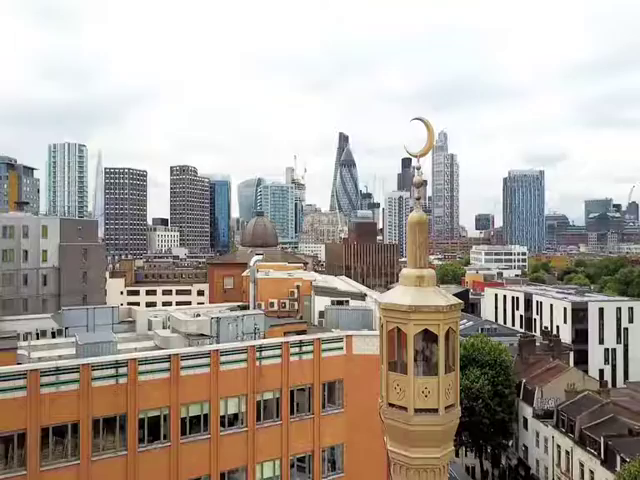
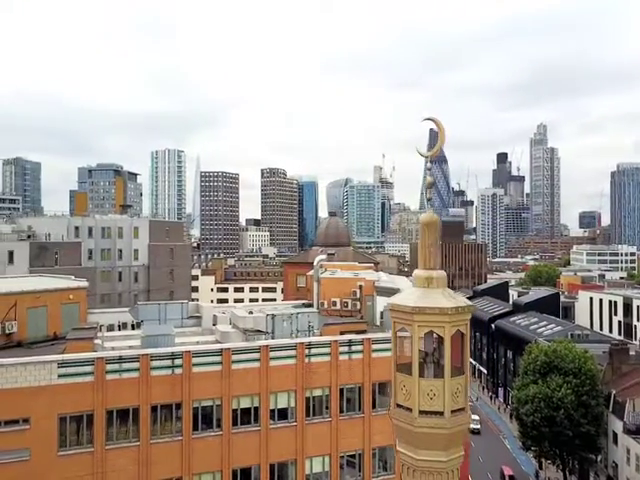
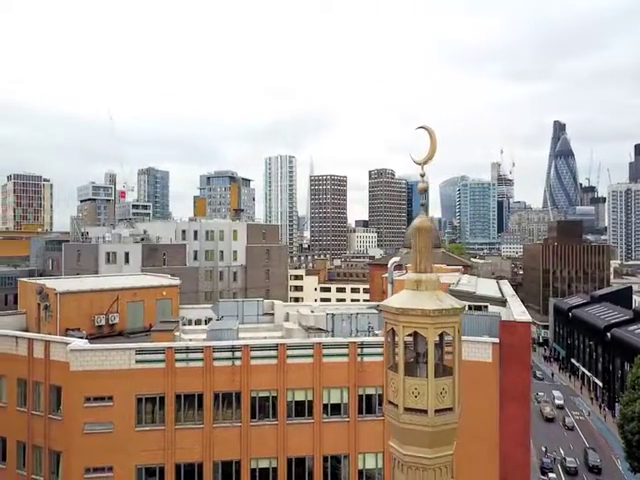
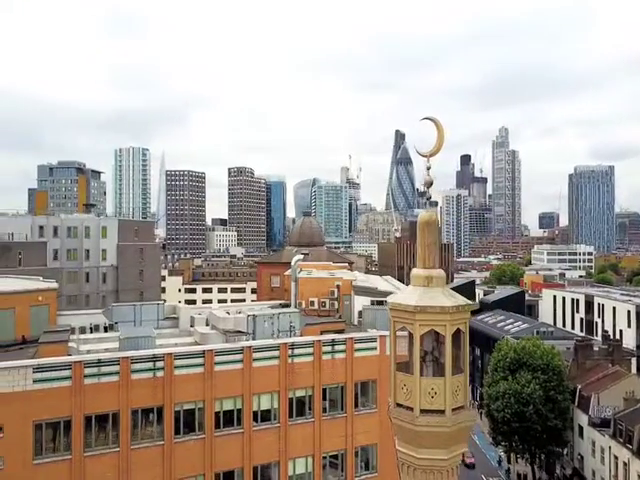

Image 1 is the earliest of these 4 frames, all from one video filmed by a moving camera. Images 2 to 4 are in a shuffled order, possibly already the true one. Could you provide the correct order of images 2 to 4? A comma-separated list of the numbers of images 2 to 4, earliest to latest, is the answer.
4, 2, 3
